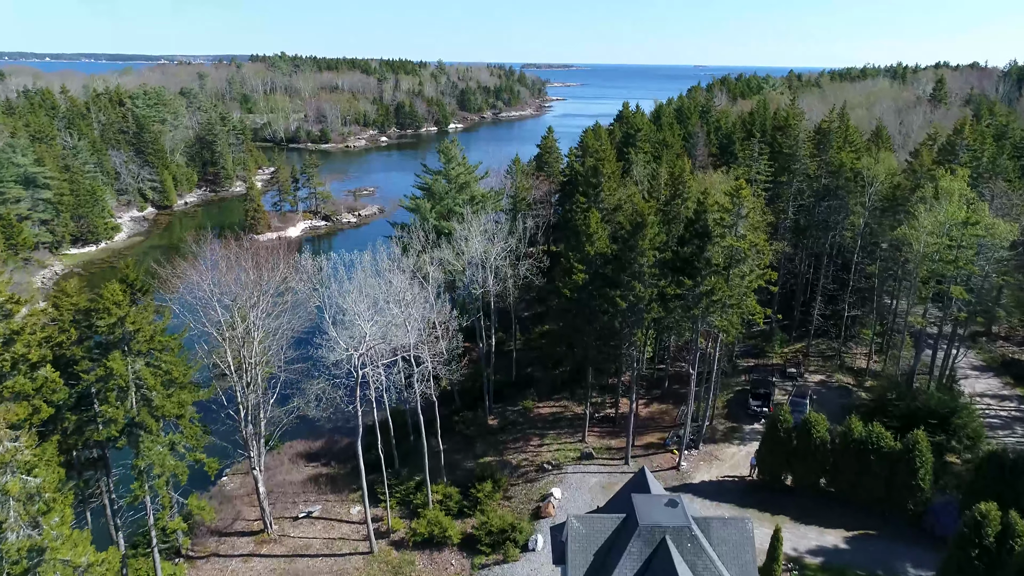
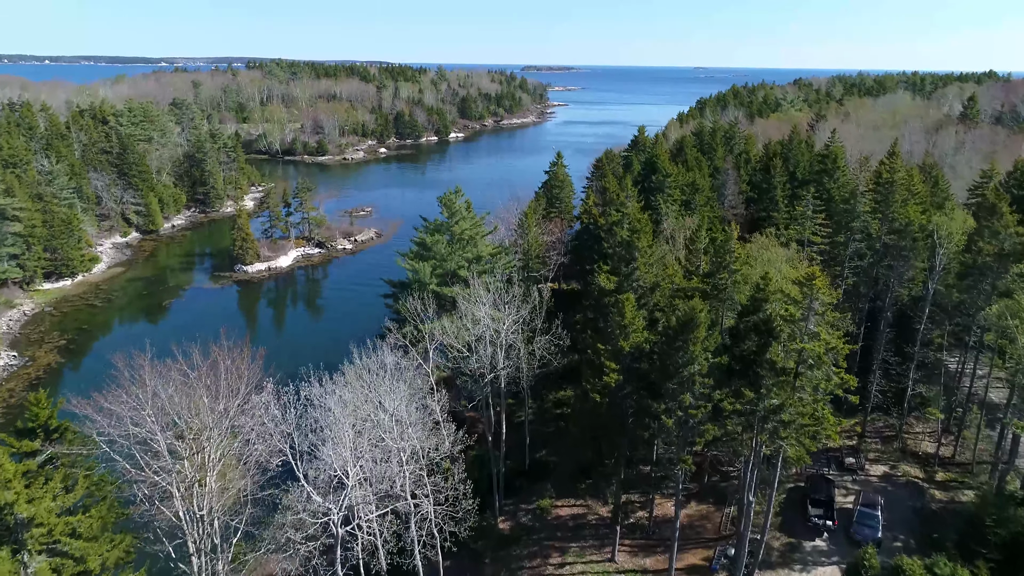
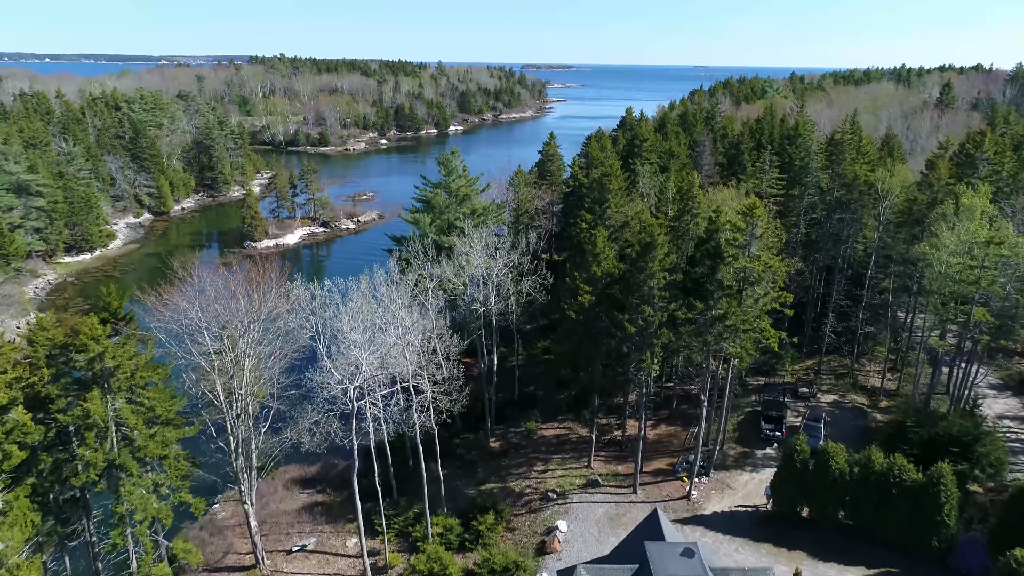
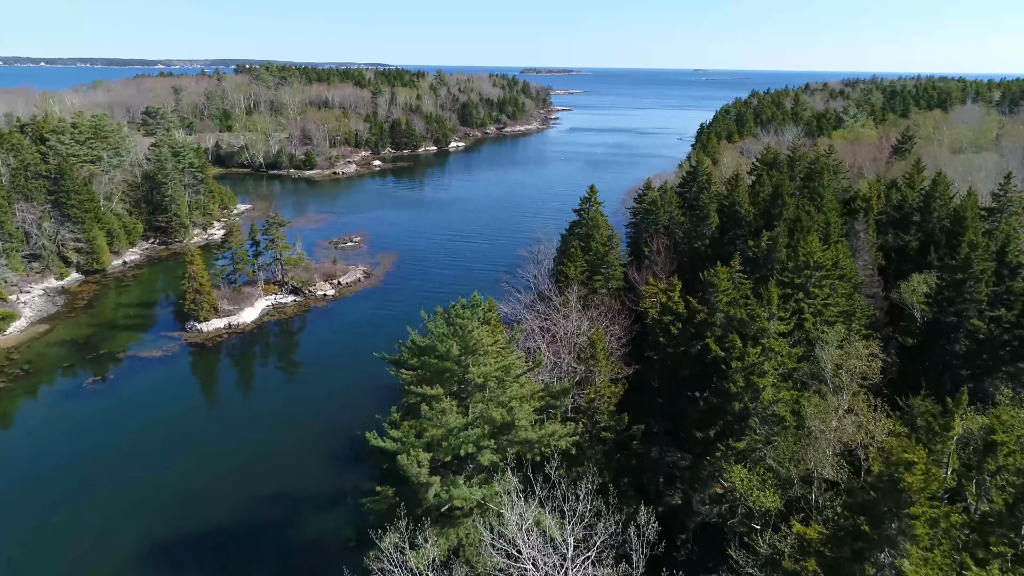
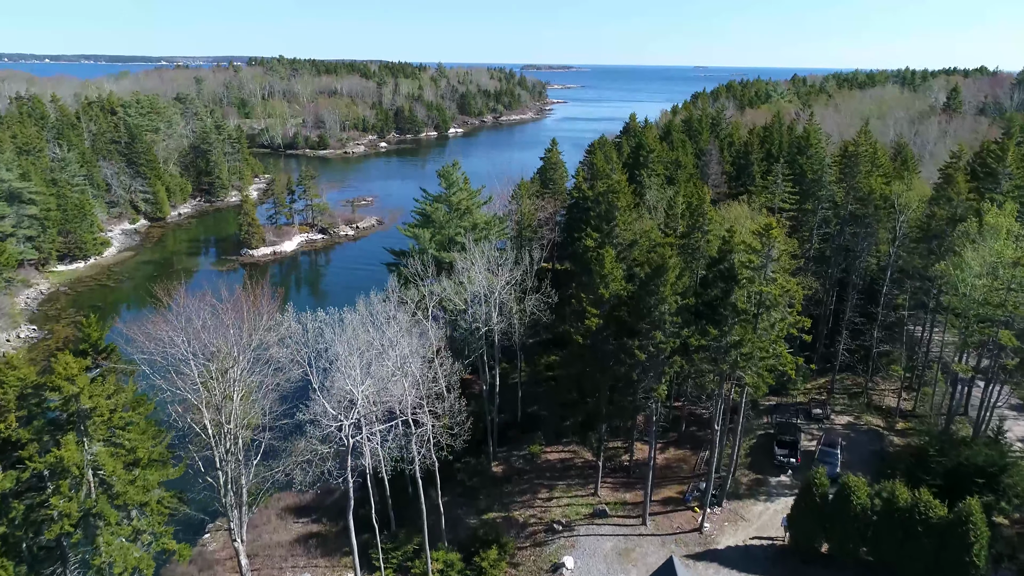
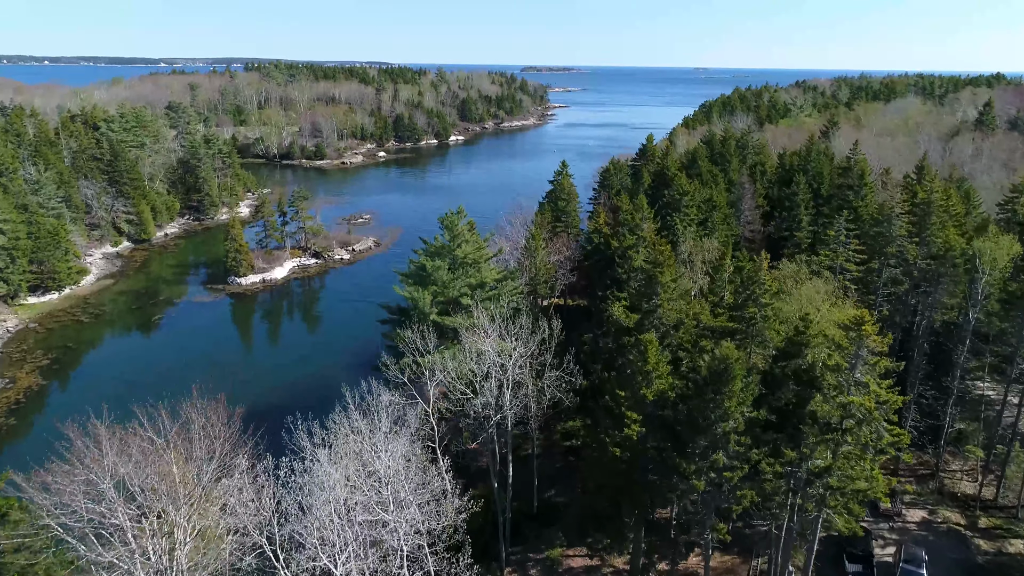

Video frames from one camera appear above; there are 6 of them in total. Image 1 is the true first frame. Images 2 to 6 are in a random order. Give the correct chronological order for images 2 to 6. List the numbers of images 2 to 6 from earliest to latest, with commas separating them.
3, 5, 2, 6, 4
